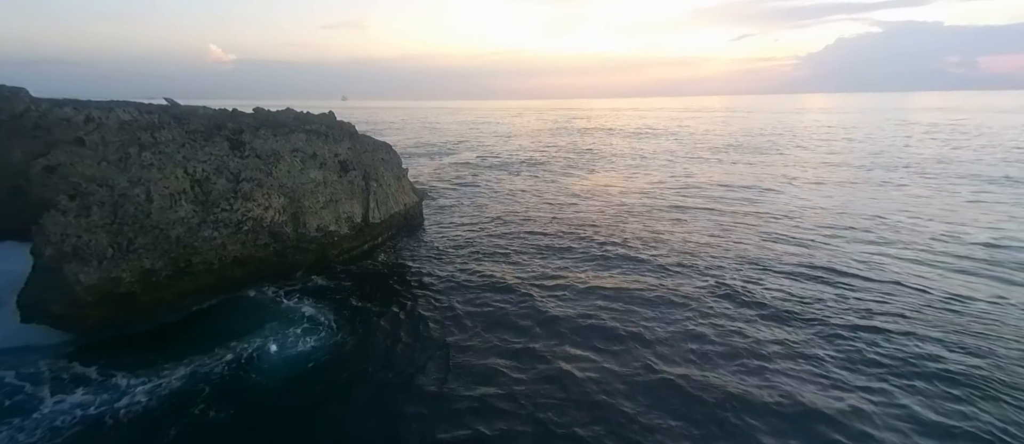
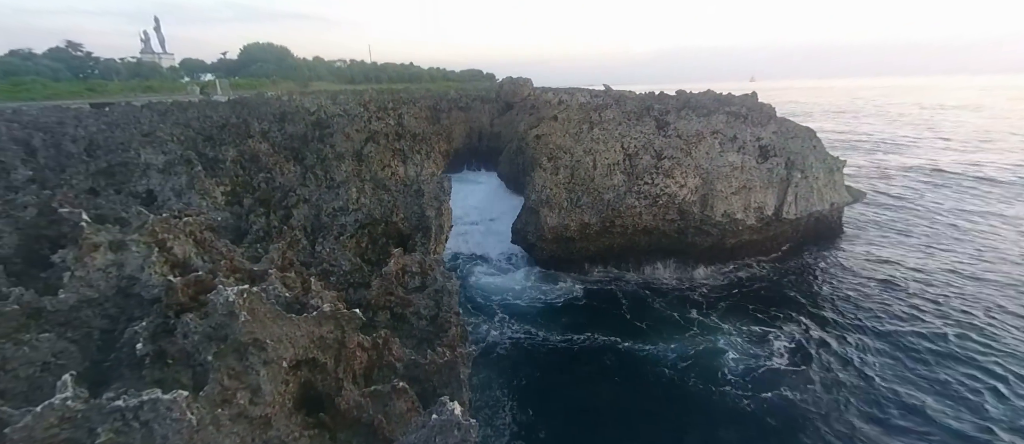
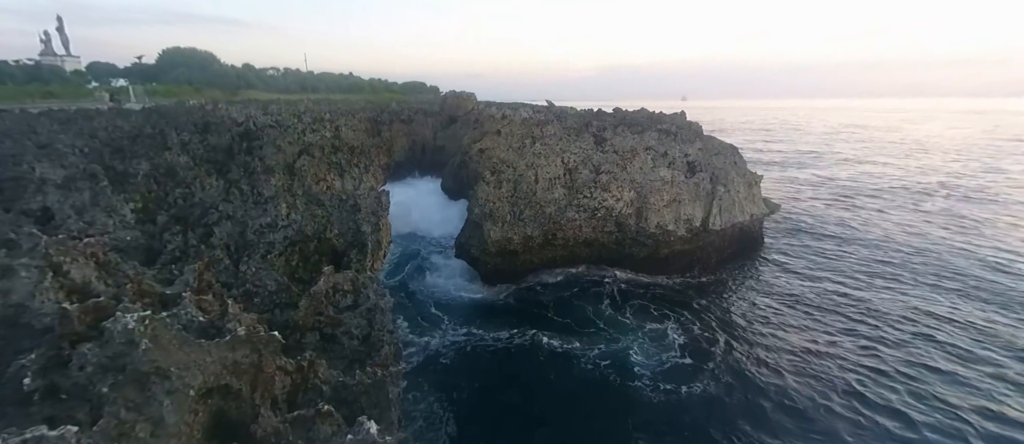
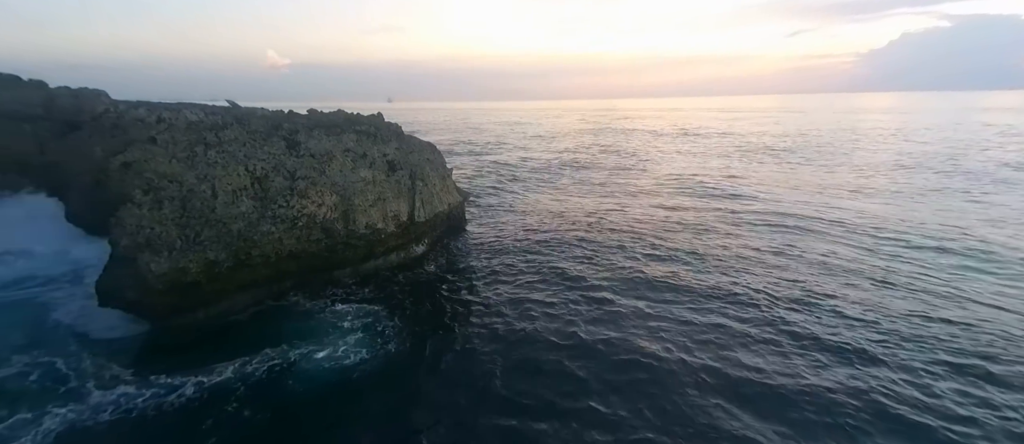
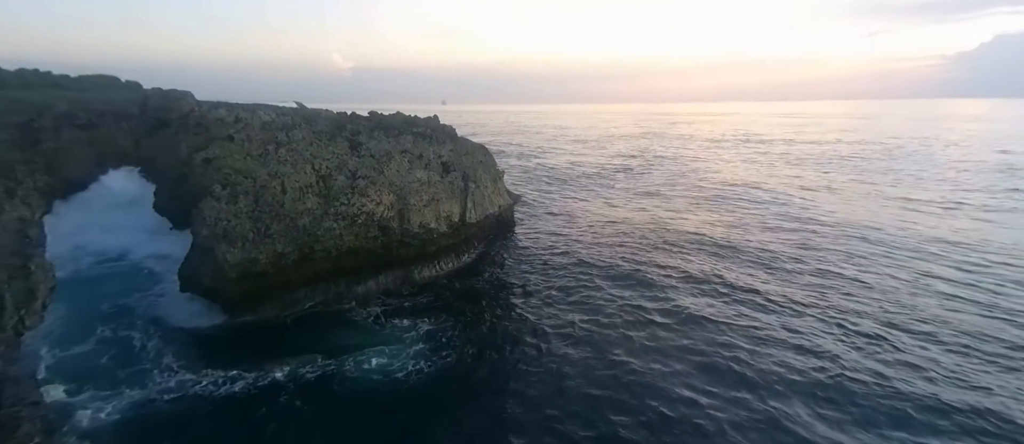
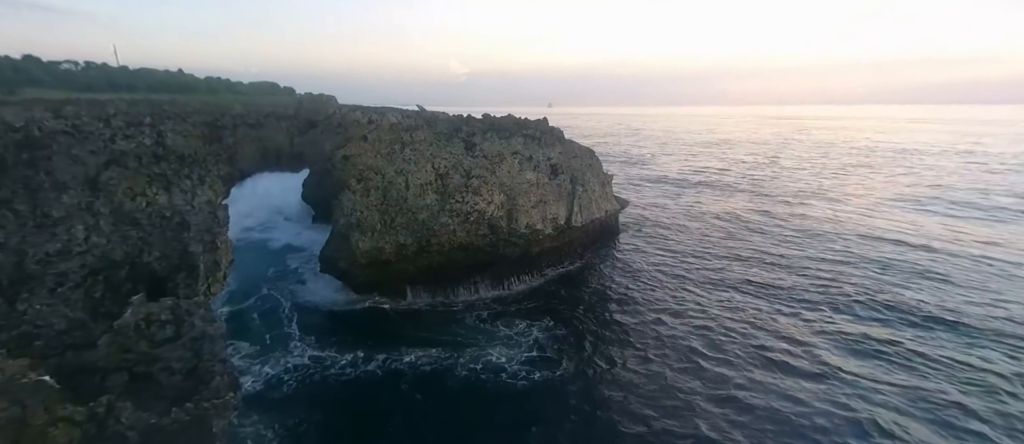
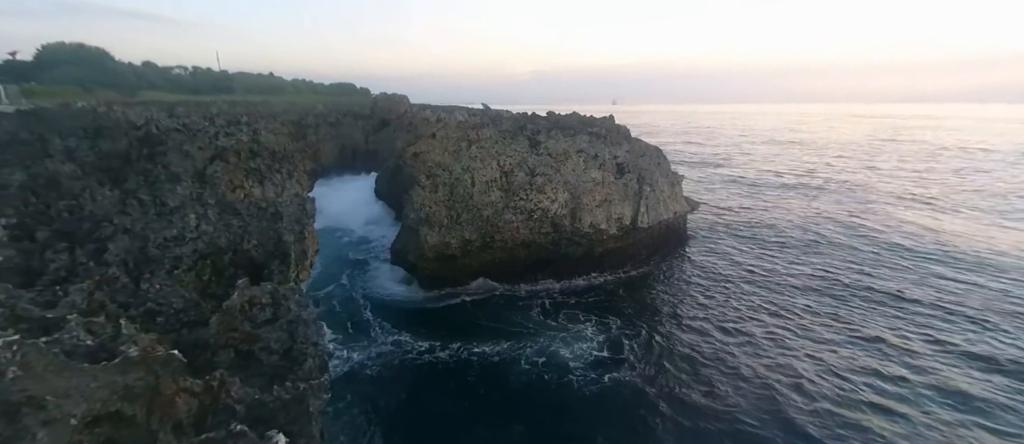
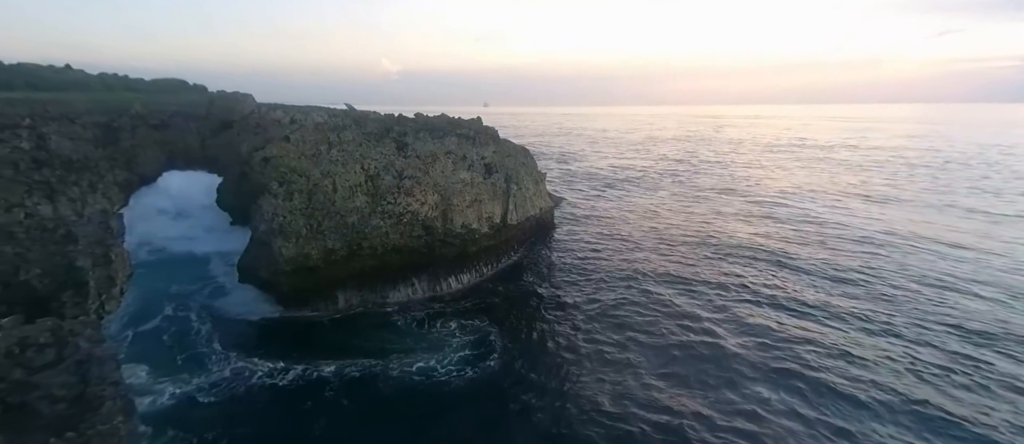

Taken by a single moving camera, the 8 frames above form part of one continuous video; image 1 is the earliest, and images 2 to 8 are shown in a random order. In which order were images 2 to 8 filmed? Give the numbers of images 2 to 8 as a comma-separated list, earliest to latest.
4, 5, 8, 6, 7, 3, 2
